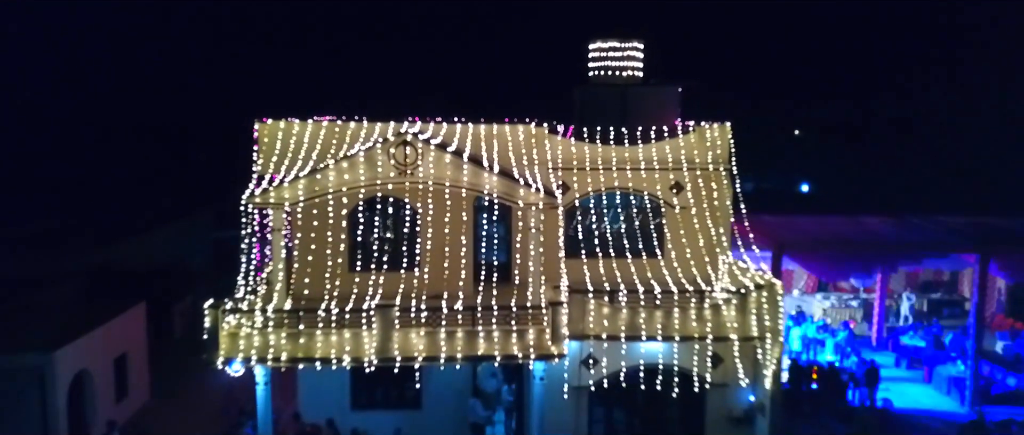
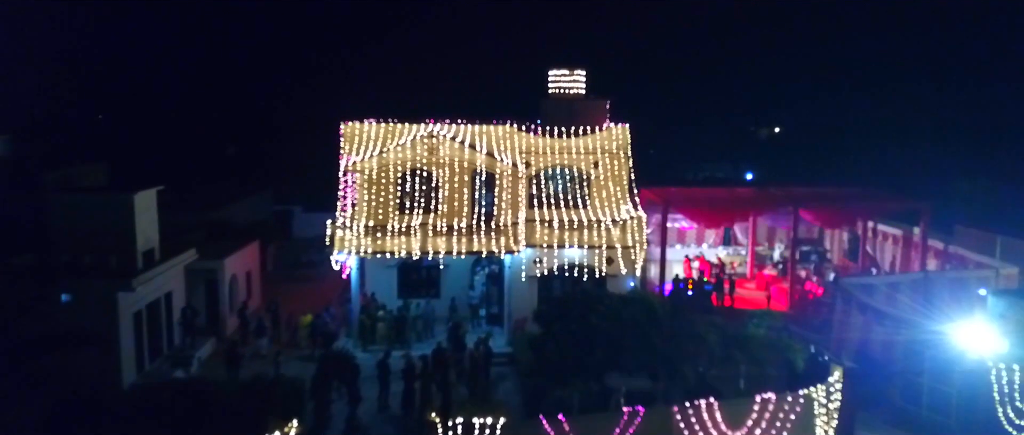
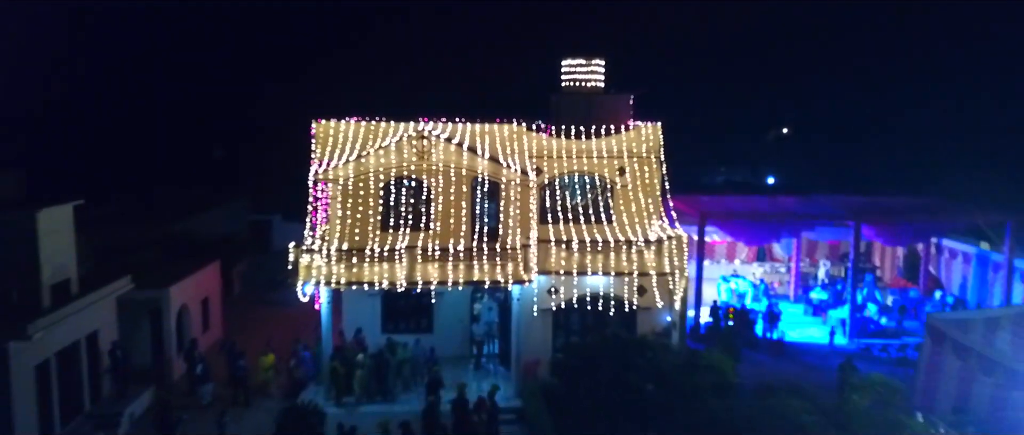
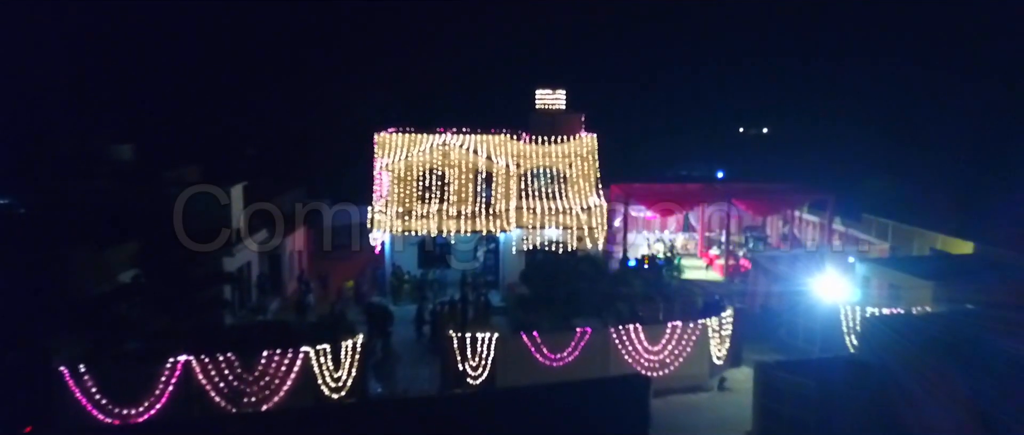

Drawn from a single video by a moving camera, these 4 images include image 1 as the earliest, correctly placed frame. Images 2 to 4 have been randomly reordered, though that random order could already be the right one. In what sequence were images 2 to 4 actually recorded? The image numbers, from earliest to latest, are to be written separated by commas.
3, 2, 4
